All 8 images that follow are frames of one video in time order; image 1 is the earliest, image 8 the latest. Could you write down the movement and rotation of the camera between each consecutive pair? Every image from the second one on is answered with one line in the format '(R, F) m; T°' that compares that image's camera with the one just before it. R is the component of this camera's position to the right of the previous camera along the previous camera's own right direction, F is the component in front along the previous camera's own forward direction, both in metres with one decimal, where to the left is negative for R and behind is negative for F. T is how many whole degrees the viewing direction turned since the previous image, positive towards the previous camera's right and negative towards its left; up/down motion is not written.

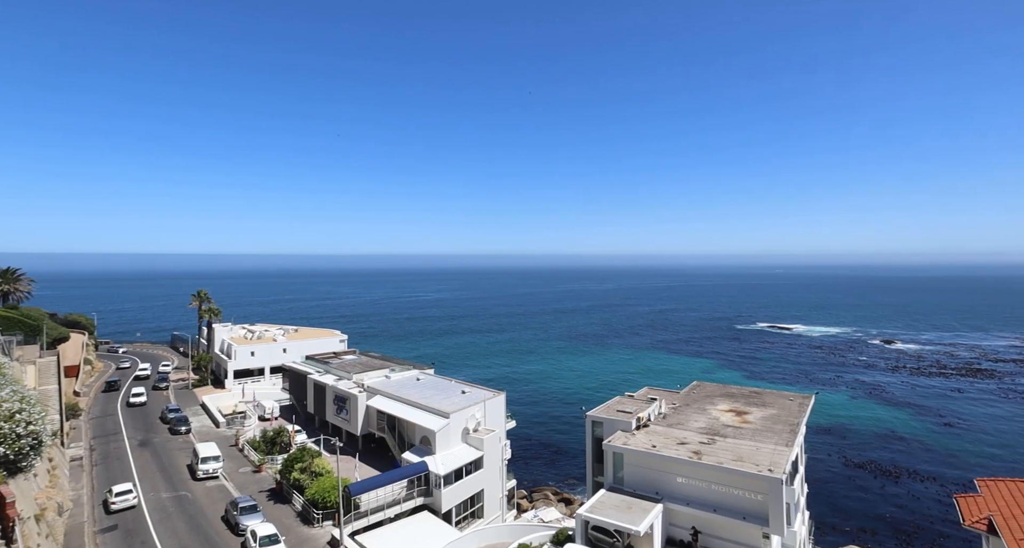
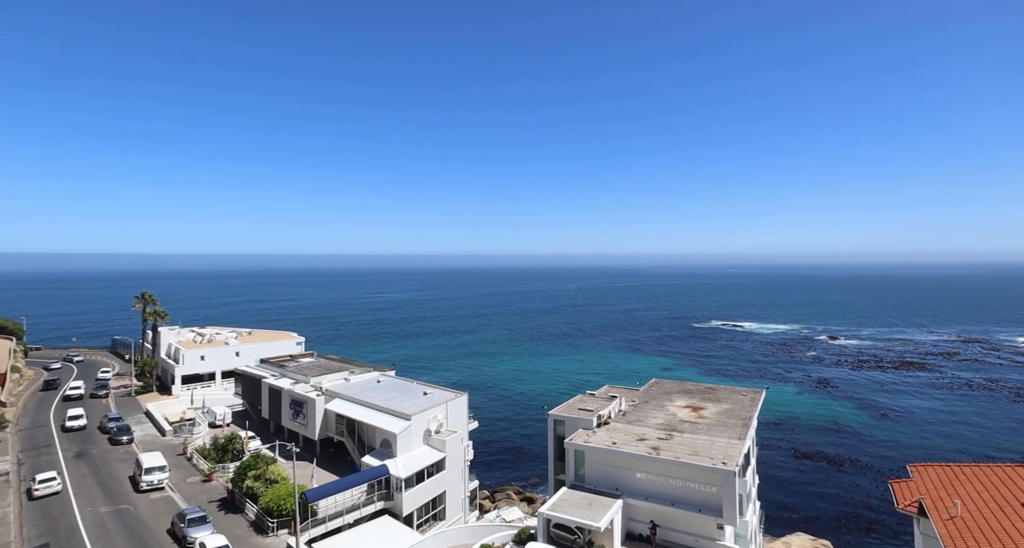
(0.0, +0.2) m; +4°
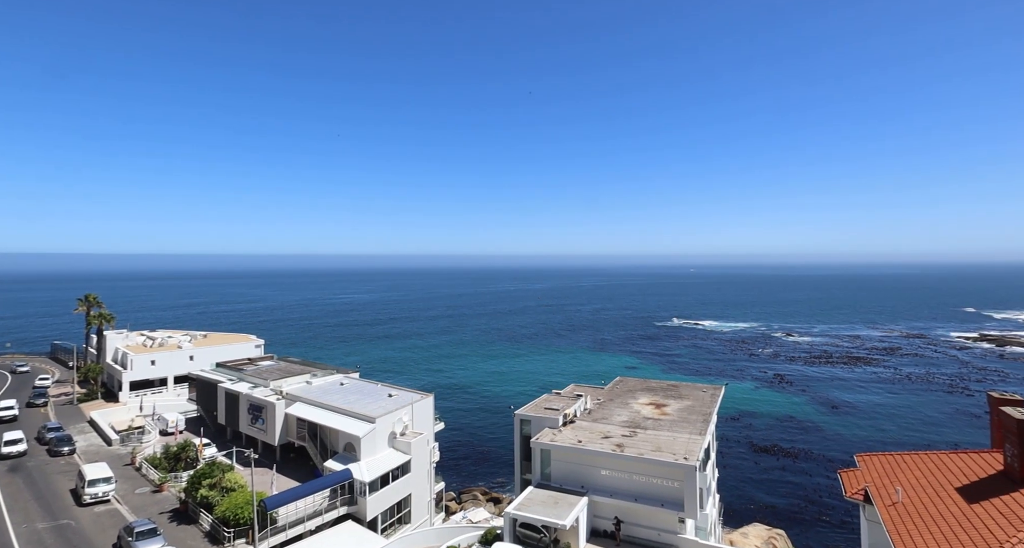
(0.0, +0.2) m; +3°
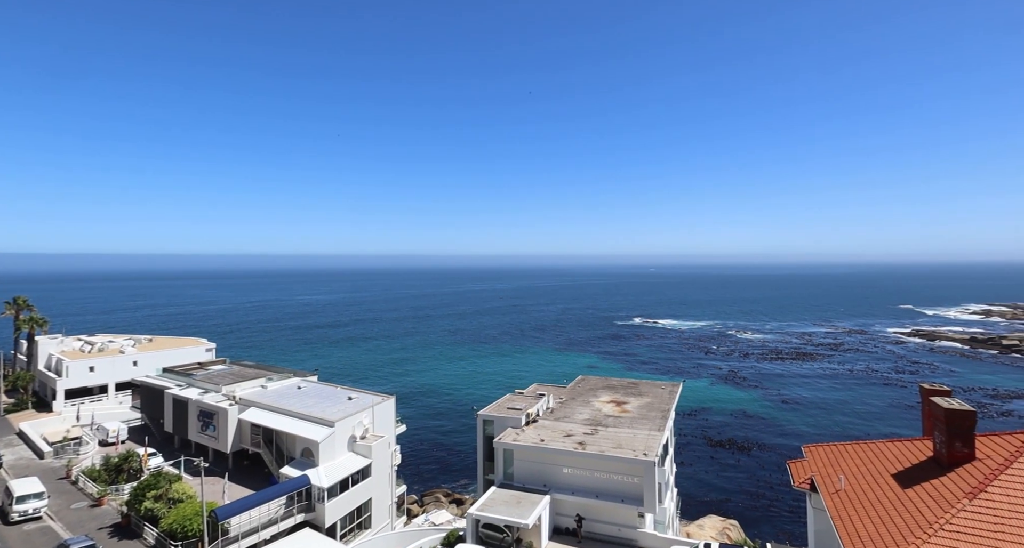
(0.0, +0.3) m; +4°
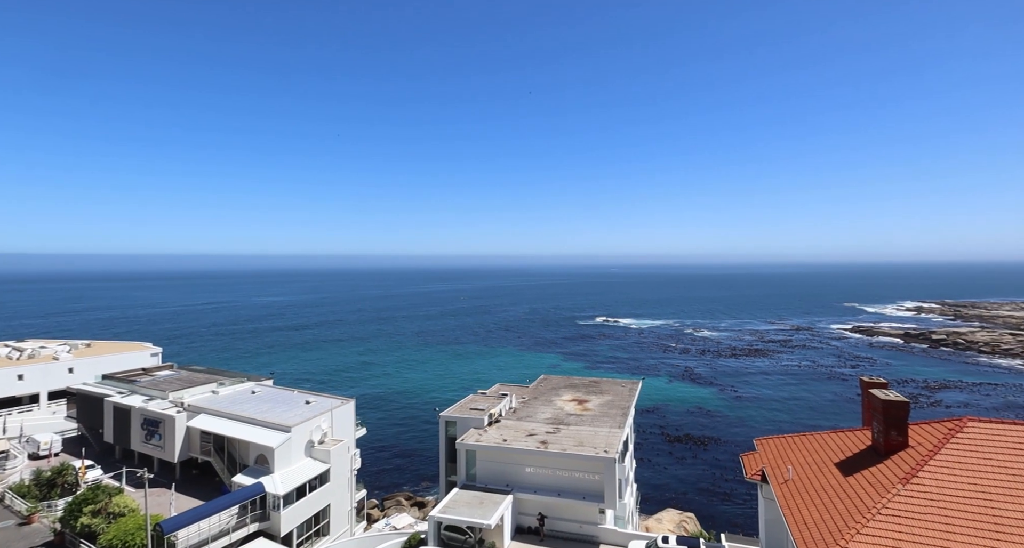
(0.0, +0.3) m; +4°
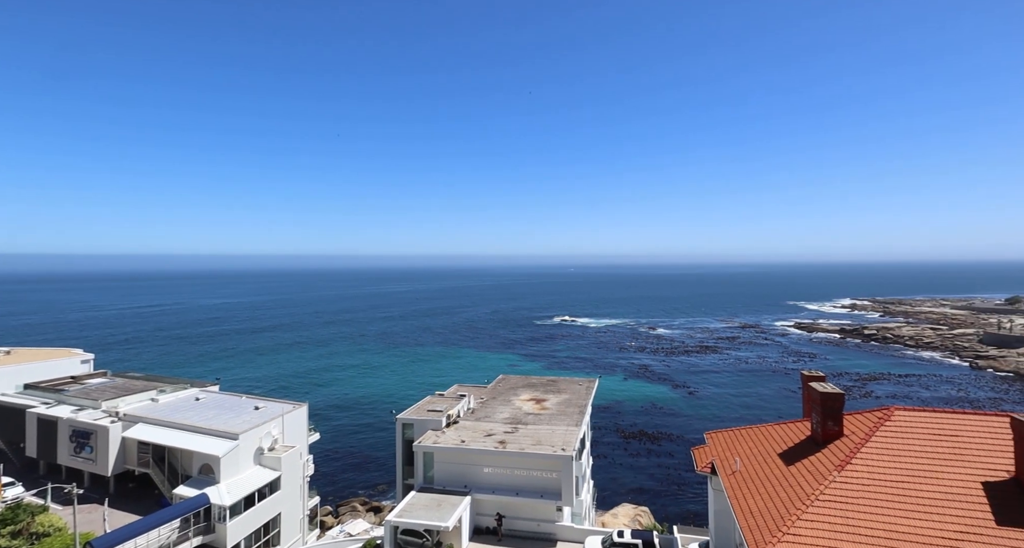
(+0.1, +0.4) m; +4°
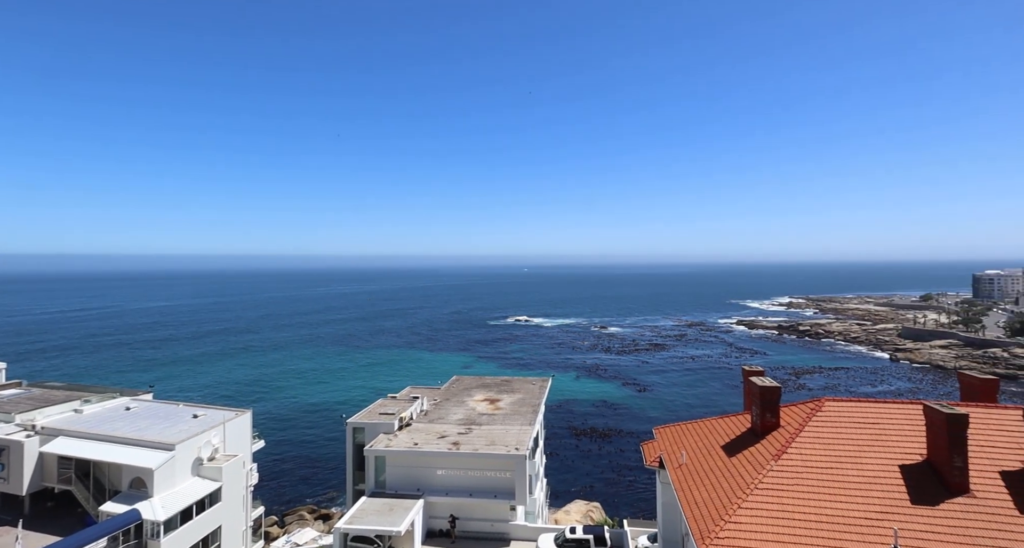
(+0.2, +0.3) m; +5°
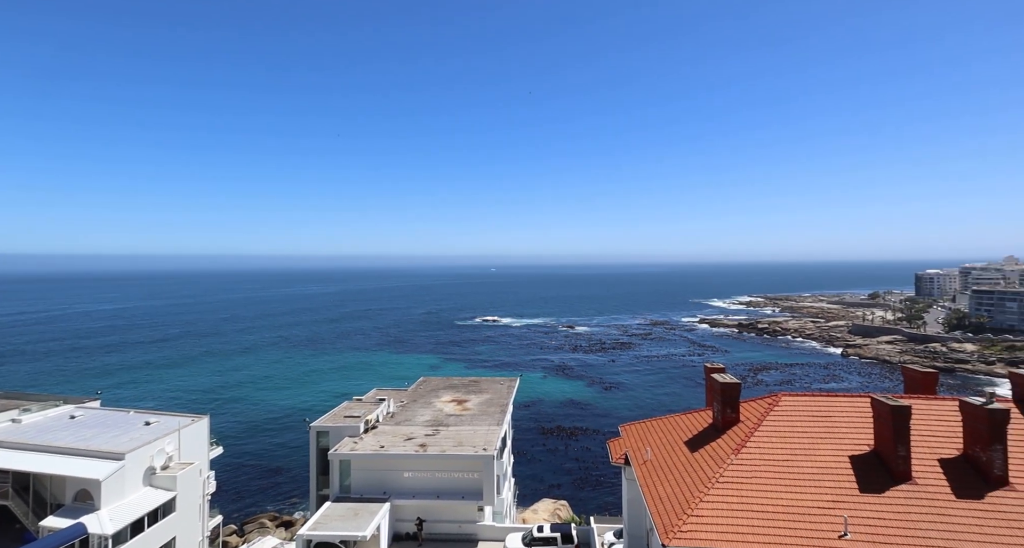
(+0.3, +0.1) m; +3°
